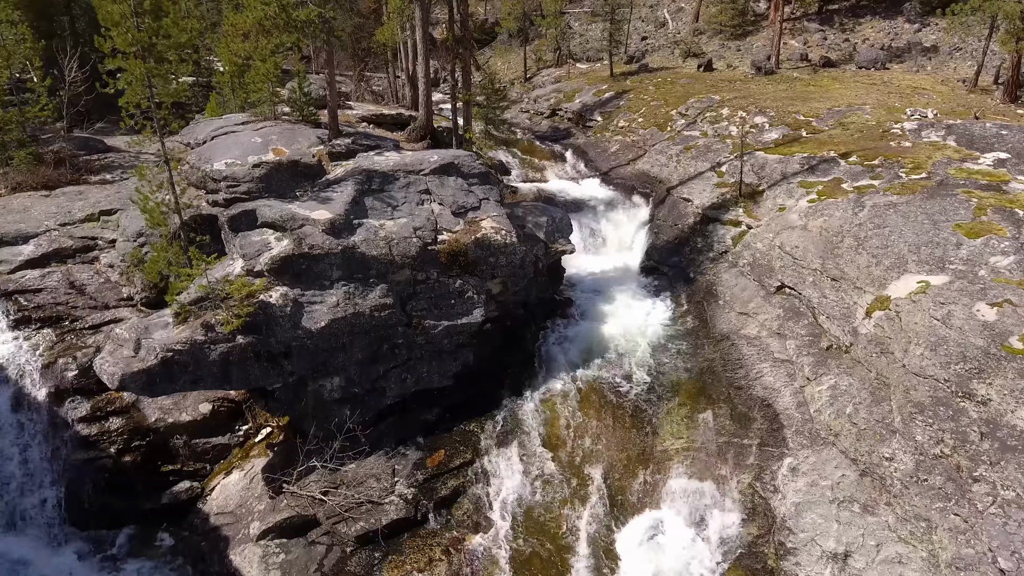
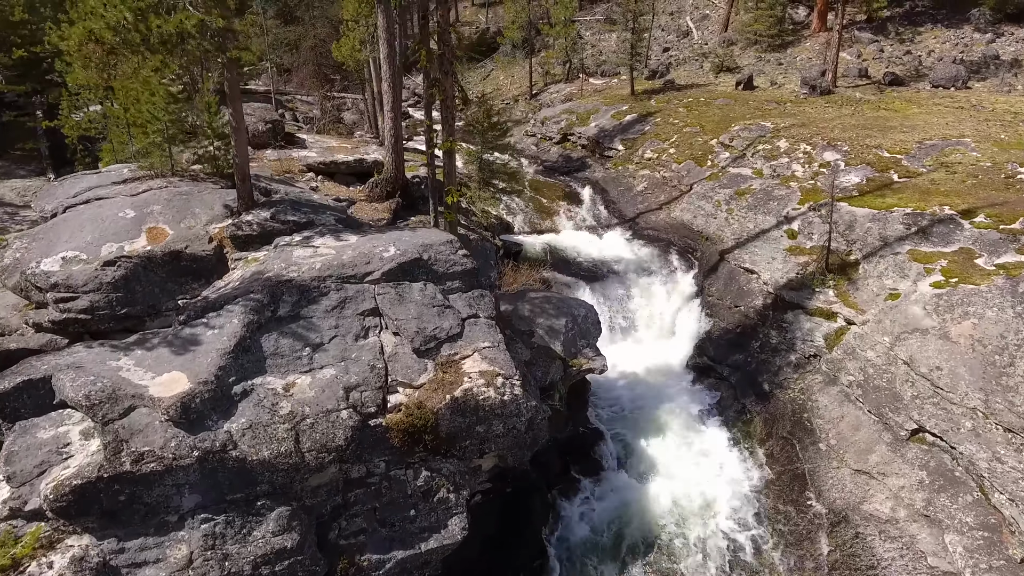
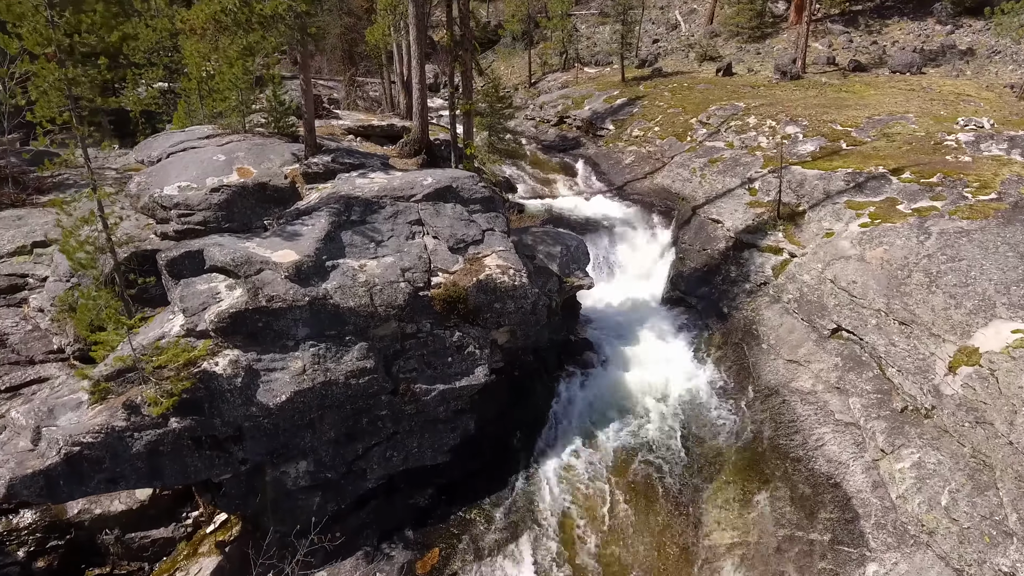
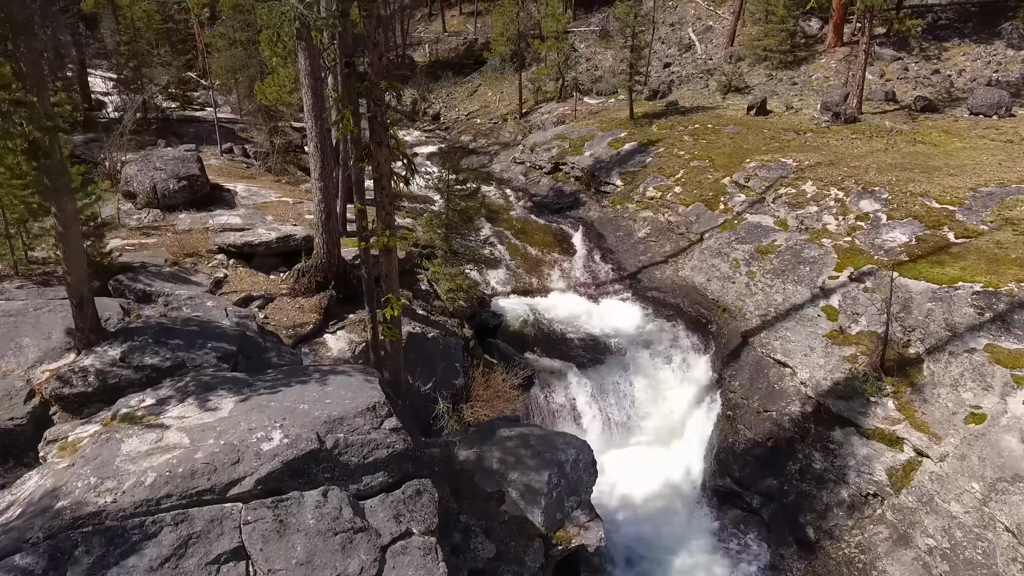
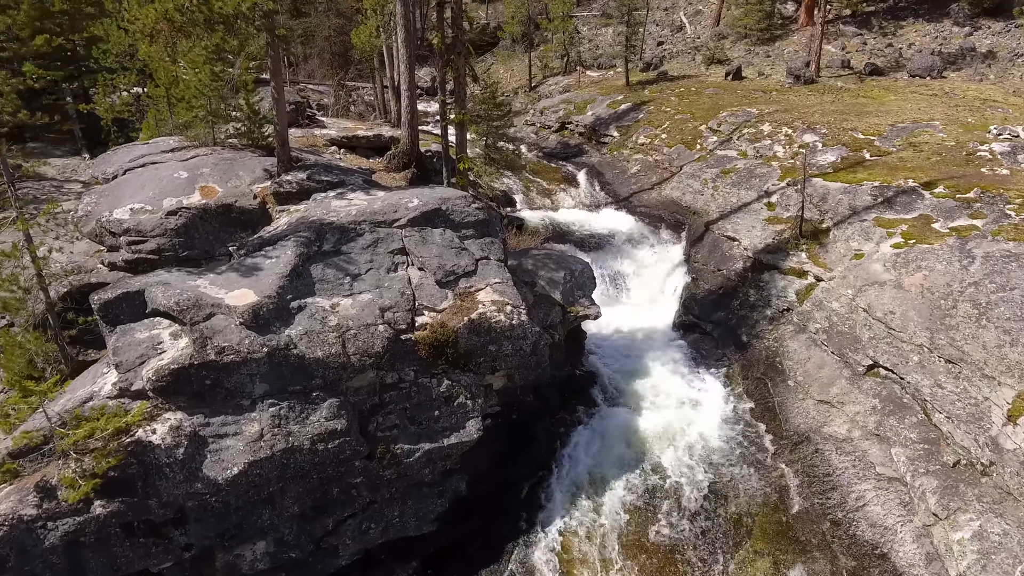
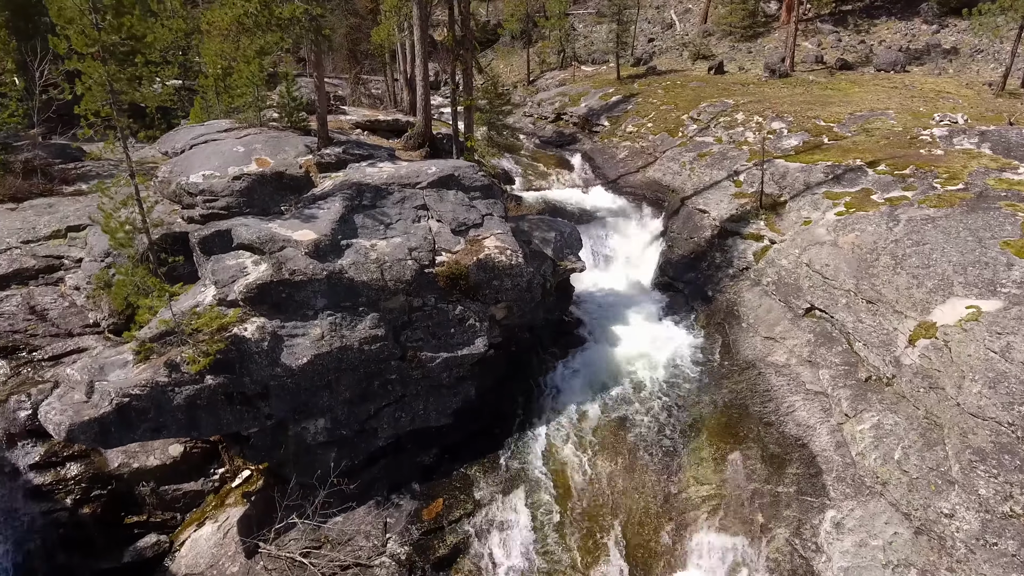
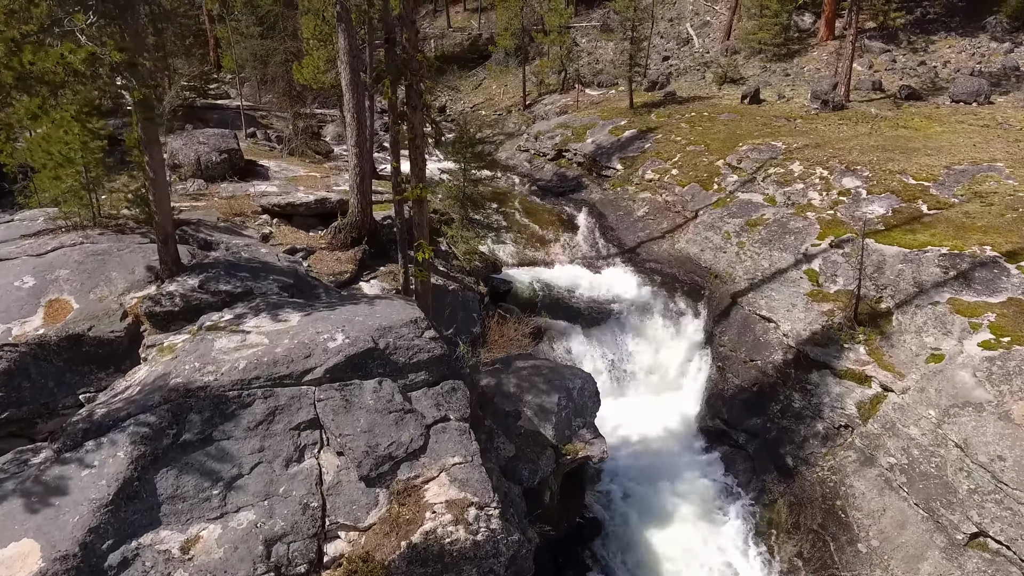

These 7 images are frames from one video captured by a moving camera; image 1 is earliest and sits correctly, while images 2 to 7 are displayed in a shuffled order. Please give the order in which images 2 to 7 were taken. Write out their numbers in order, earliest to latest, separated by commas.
6, 3, 5, 2, 7, 4
